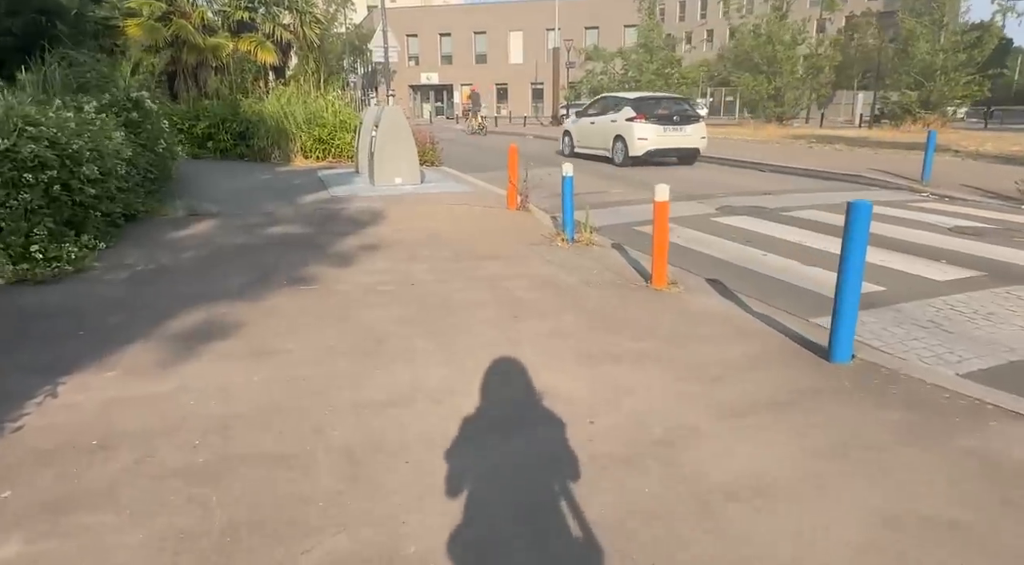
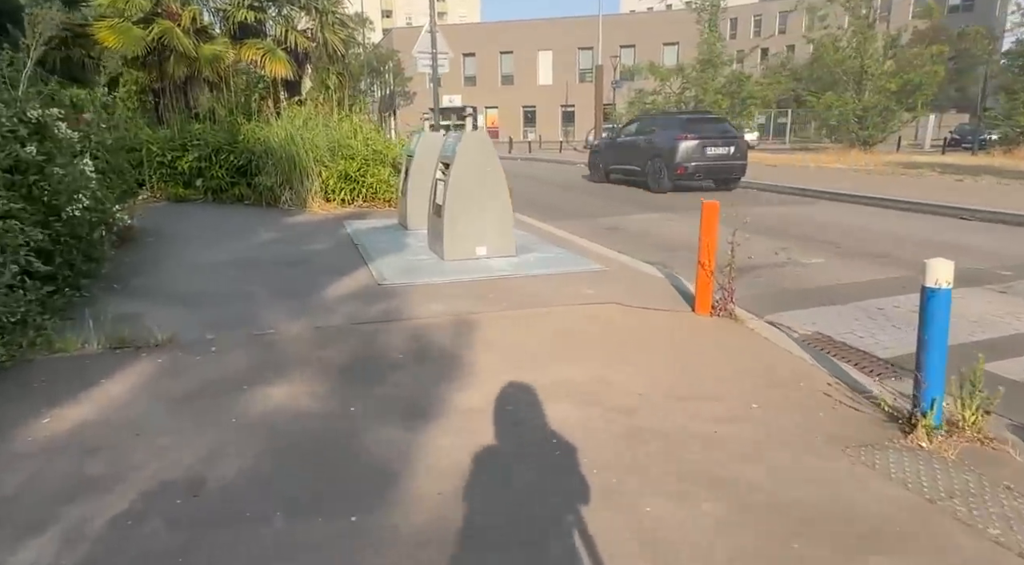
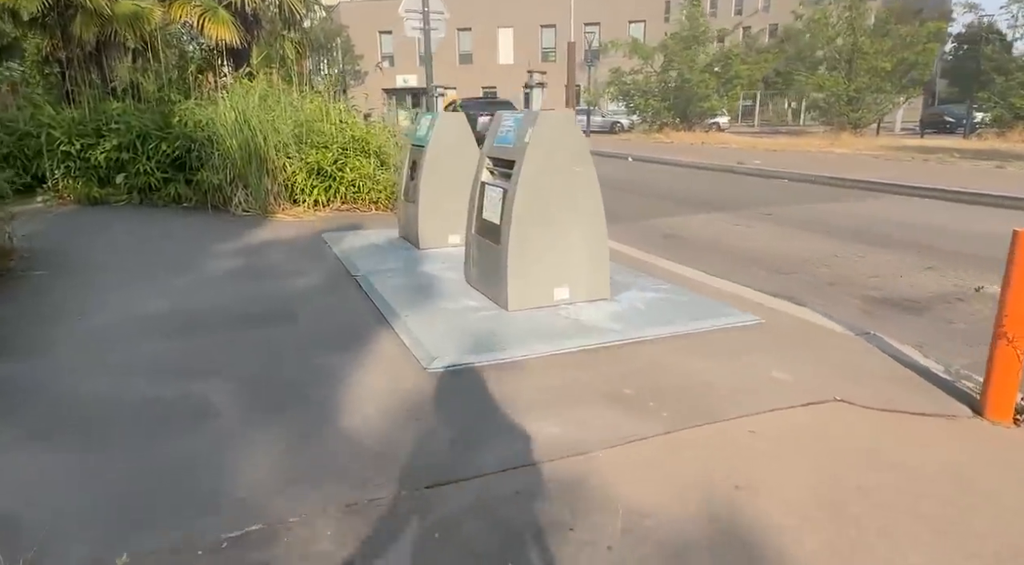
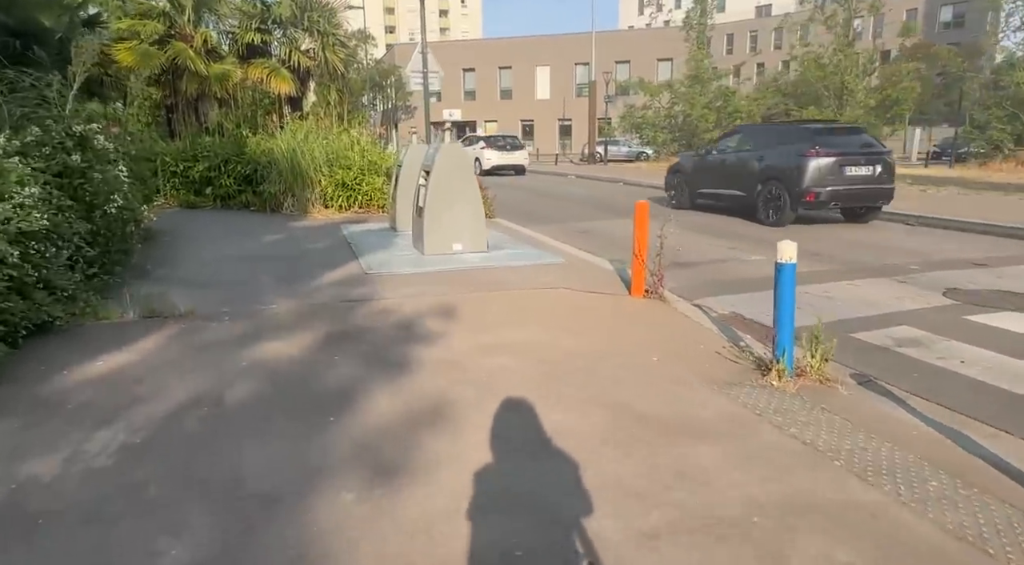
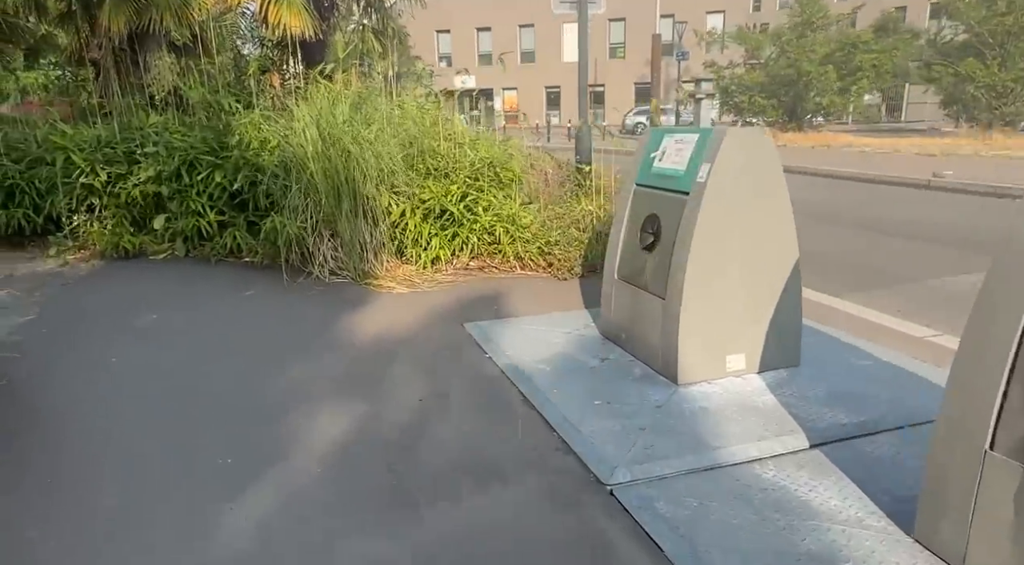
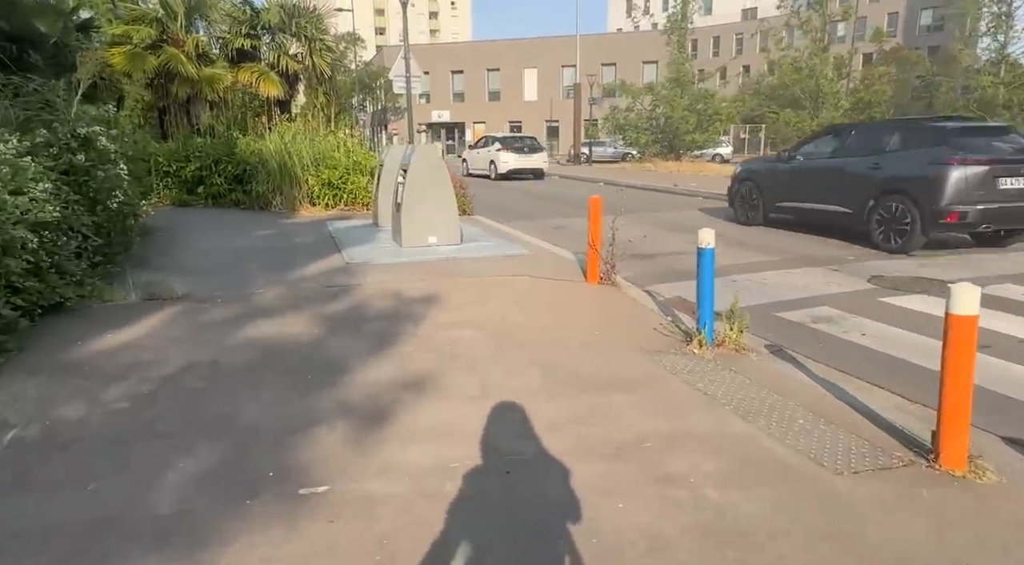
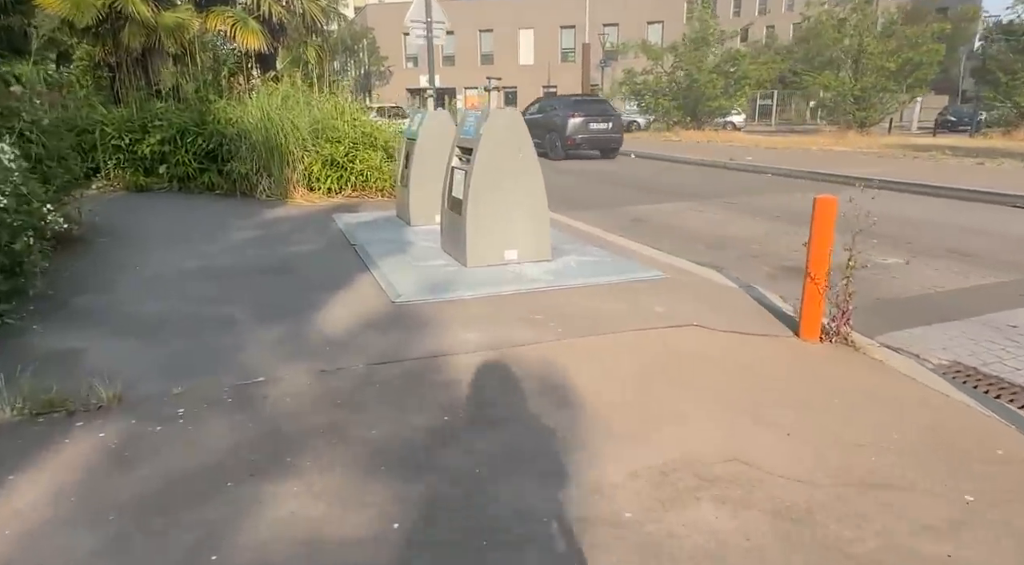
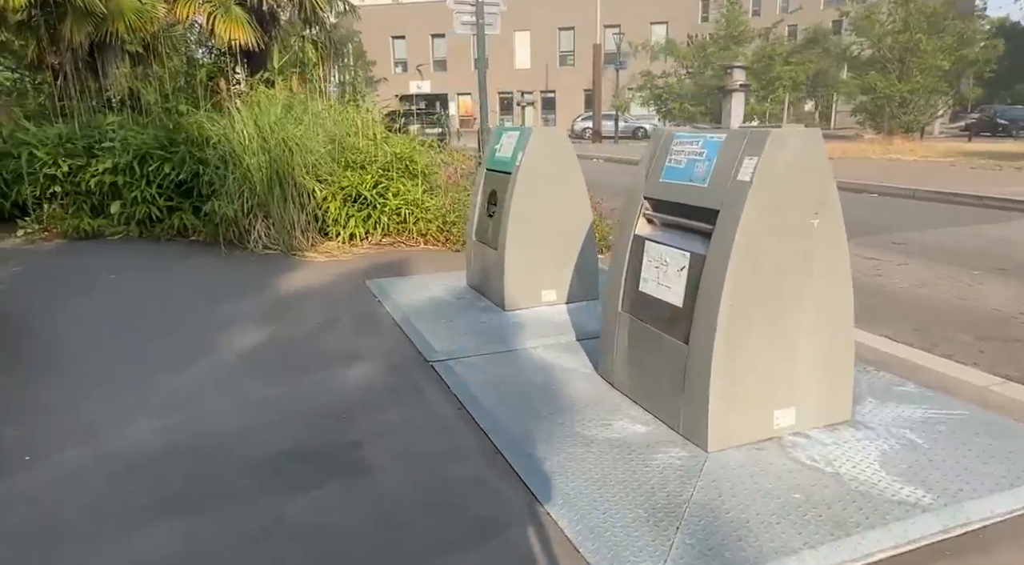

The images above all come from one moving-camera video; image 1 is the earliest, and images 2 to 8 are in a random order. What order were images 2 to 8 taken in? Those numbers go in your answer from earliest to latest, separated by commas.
6, 4, 2, 7, 3, 8, 5
